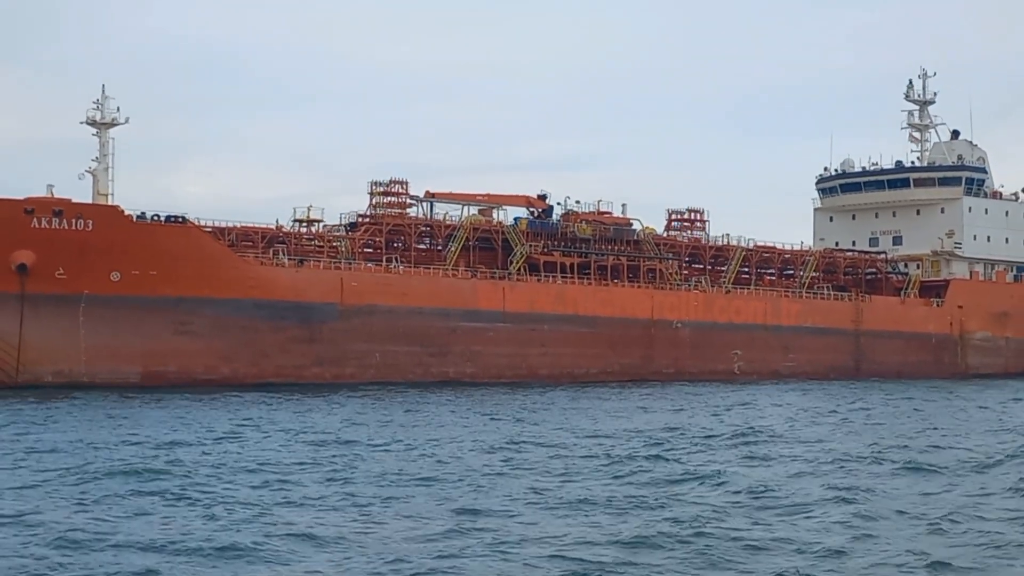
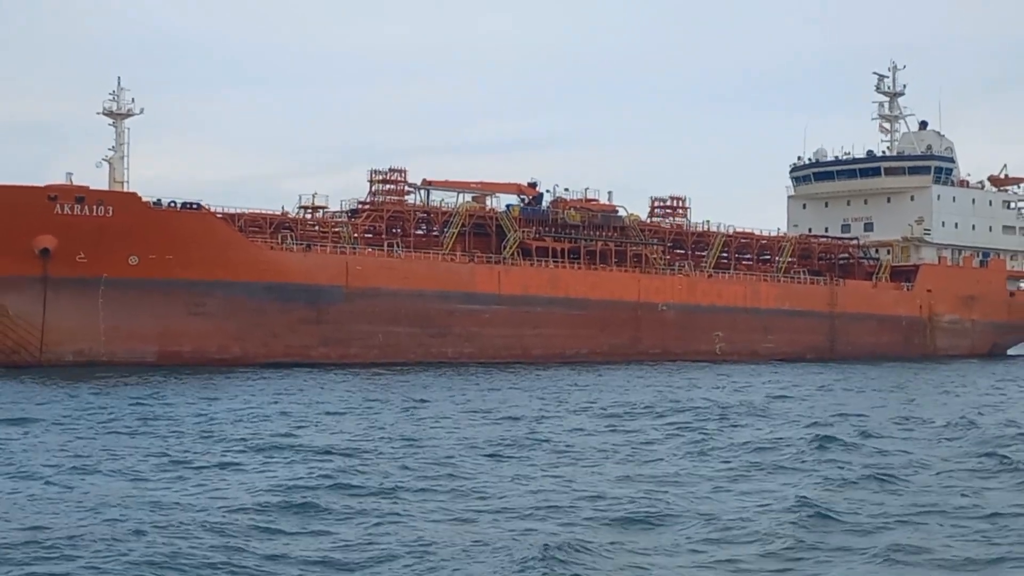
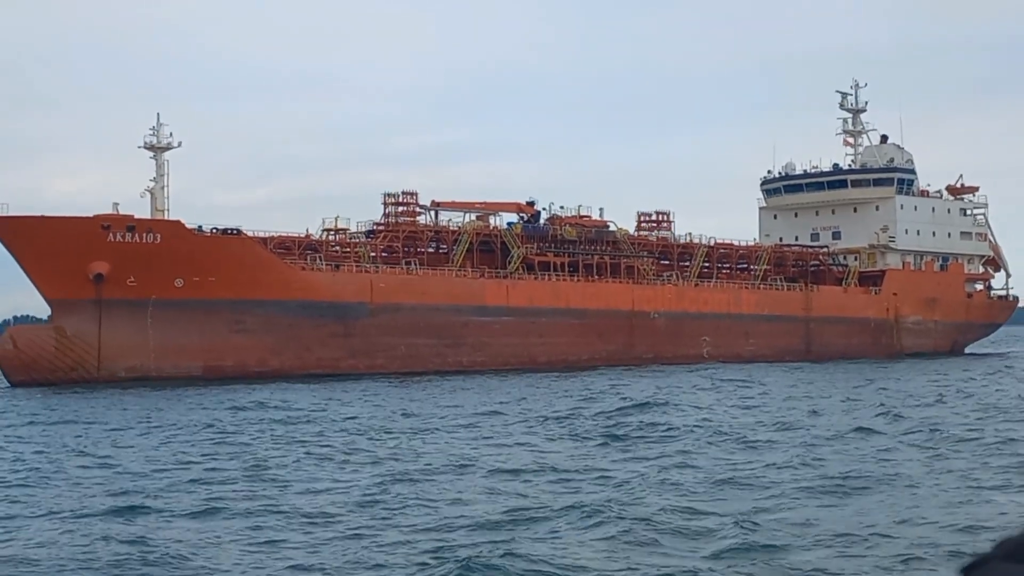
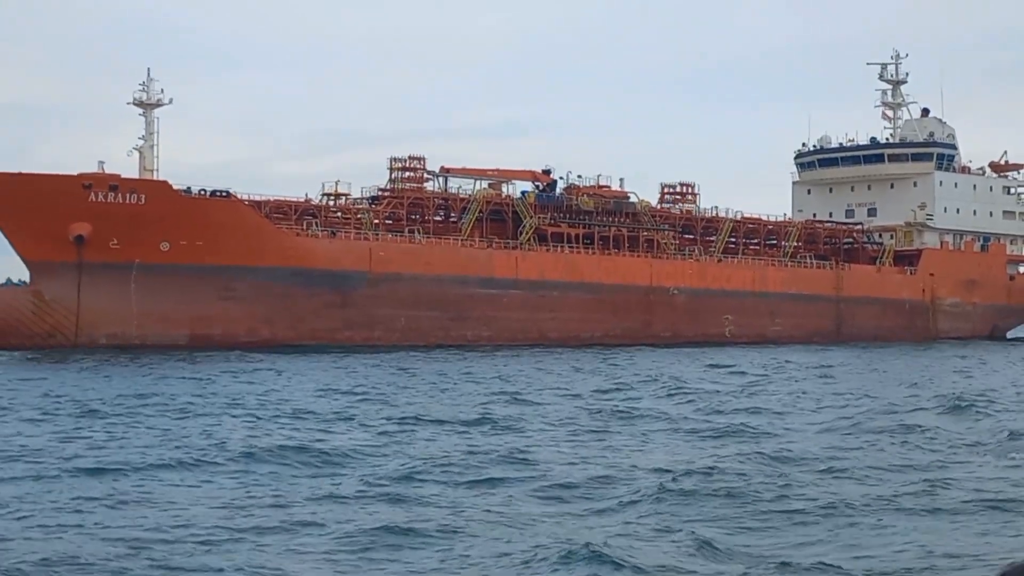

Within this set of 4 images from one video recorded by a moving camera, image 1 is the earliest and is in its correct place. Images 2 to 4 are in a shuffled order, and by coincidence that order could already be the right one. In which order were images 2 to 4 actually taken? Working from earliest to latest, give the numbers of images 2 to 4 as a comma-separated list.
2, 4, 3
